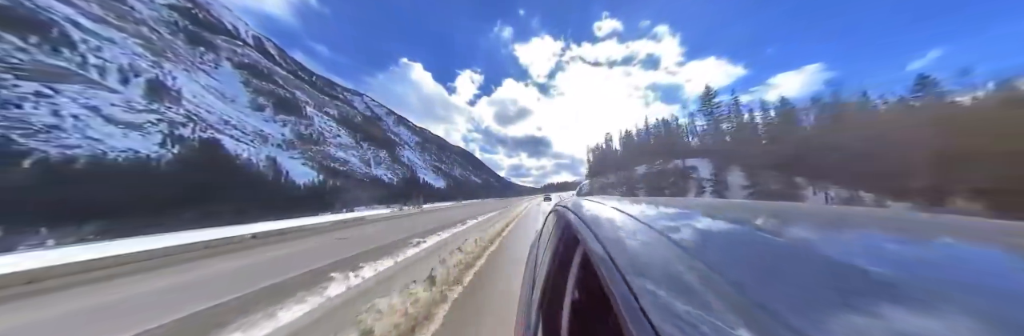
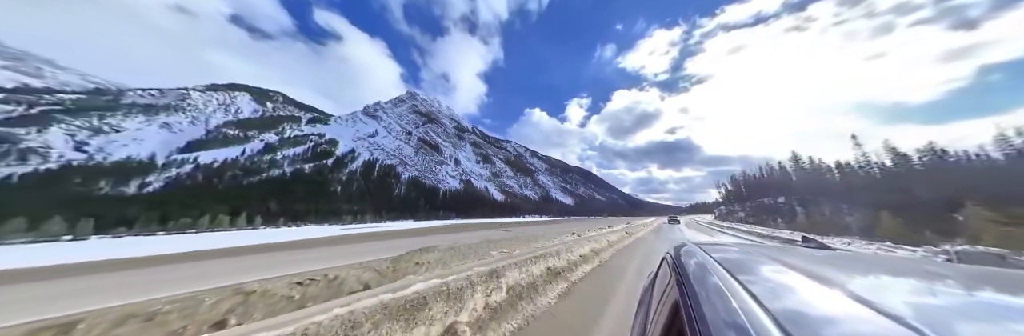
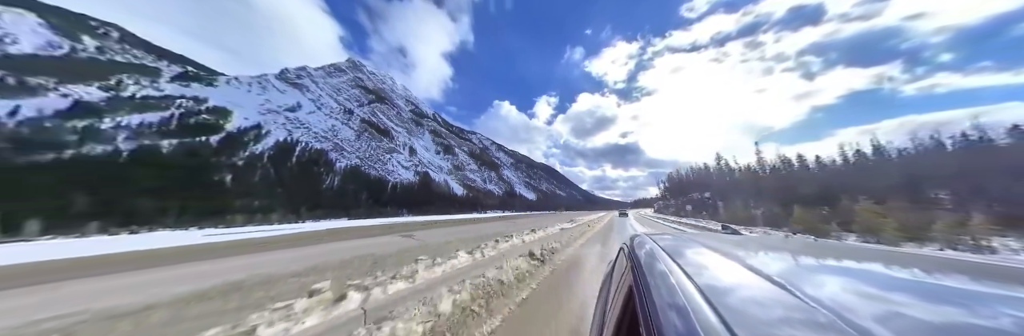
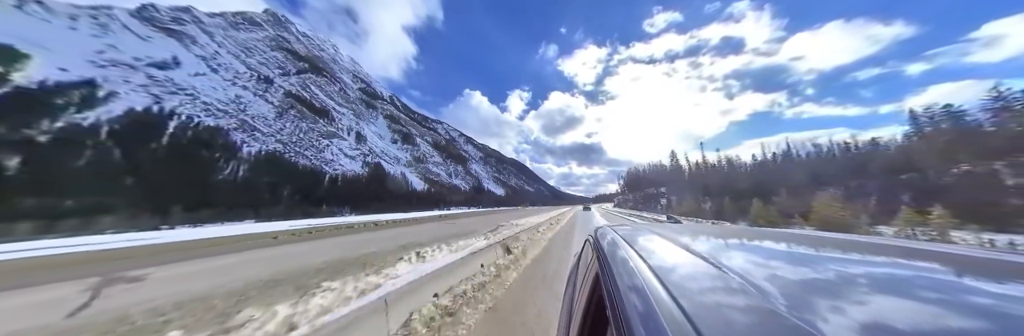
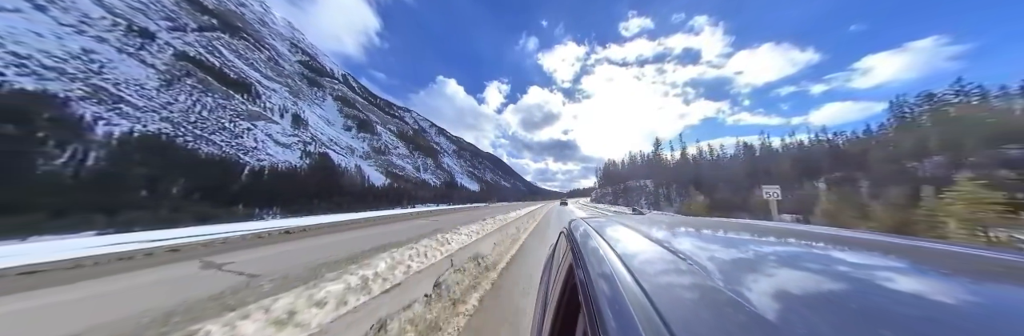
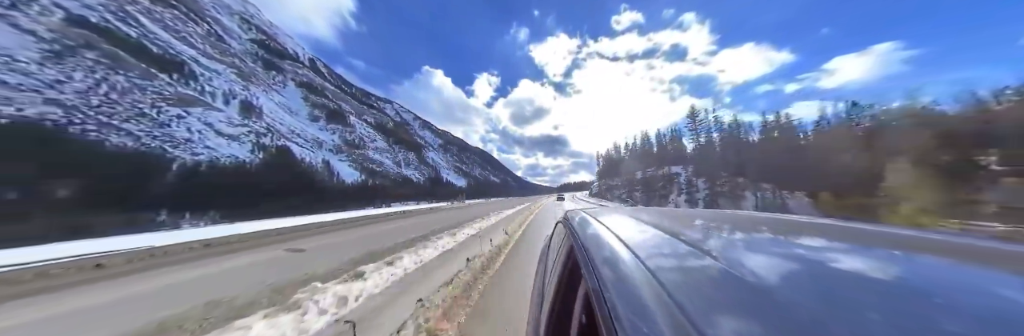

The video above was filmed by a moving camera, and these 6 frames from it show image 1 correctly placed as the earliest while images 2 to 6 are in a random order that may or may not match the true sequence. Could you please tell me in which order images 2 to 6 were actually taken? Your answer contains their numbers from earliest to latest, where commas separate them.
6, 5, 4, 3, 2
